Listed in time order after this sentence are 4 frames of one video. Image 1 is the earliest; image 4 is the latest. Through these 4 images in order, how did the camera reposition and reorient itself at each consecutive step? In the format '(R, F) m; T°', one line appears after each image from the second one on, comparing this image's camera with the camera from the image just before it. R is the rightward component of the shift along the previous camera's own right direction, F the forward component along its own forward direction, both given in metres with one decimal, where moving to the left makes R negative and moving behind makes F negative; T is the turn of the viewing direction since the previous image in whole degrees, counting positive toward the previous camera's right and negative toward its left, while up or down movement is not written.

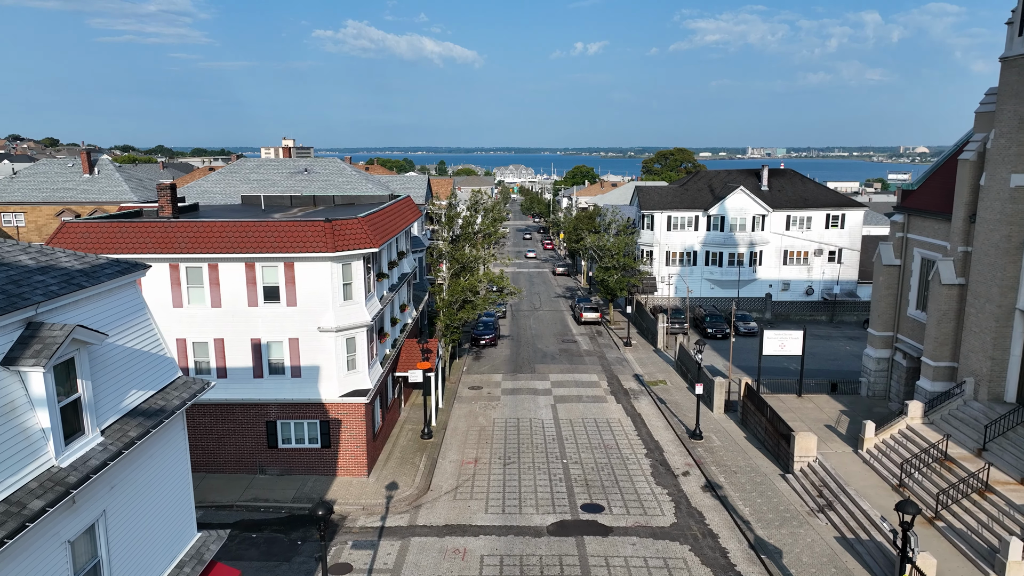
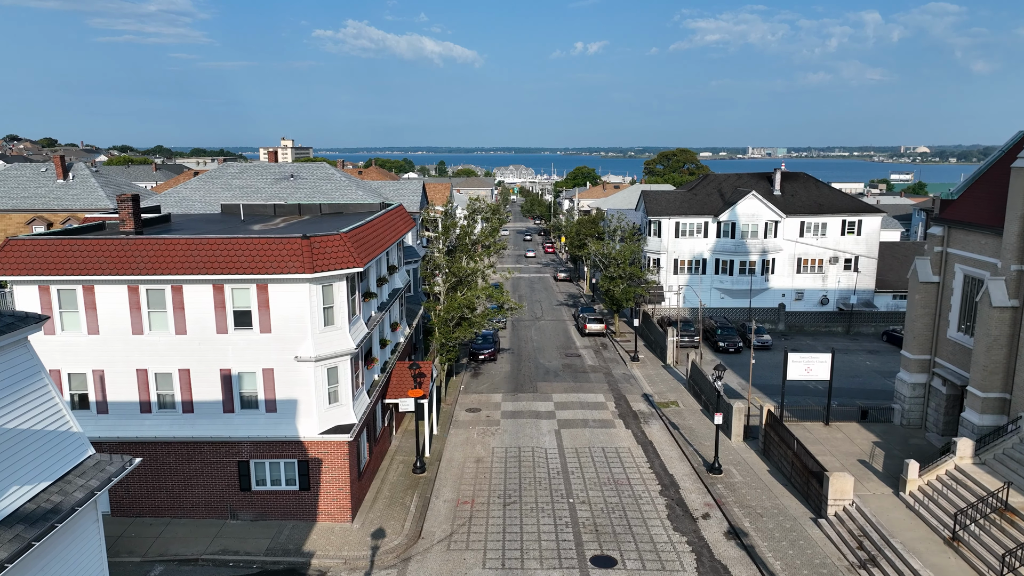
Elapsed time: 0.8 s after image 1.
(0.0, +2.3) m; 0°
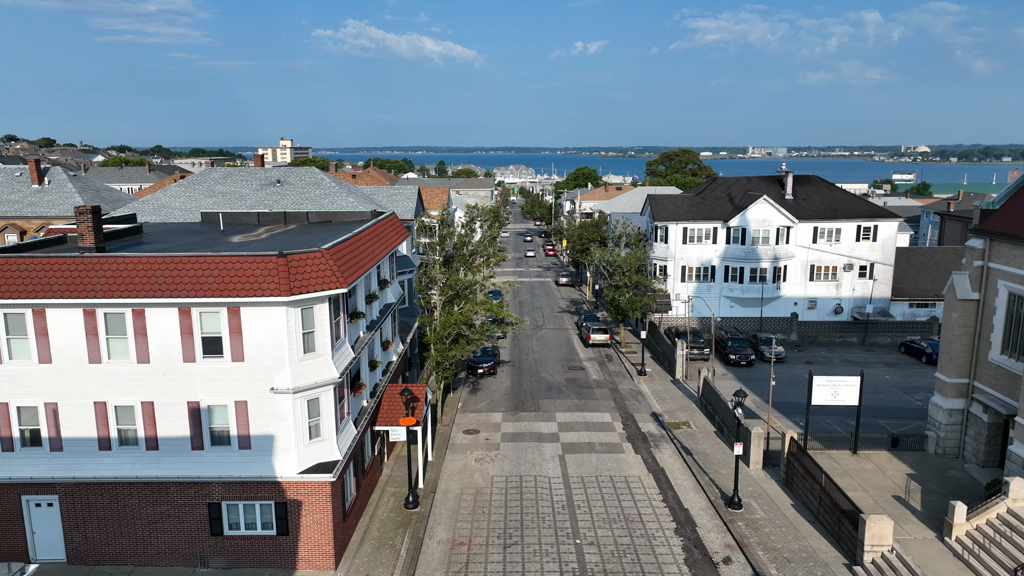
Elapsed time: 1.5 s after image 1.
(0.0, +1.9) m; 0°
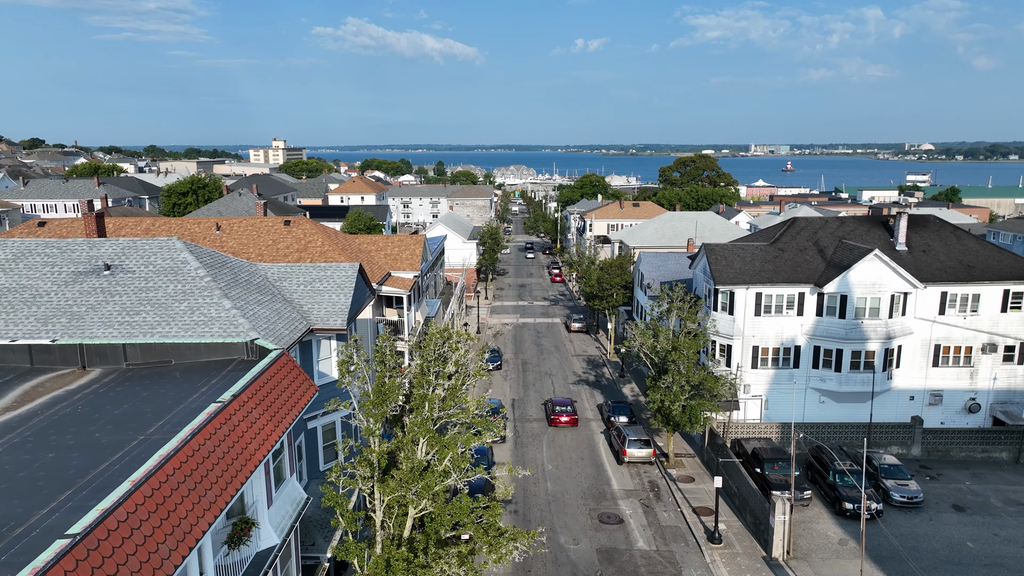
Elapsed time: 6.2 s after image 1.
(0.0, +13.2) m; 0°
